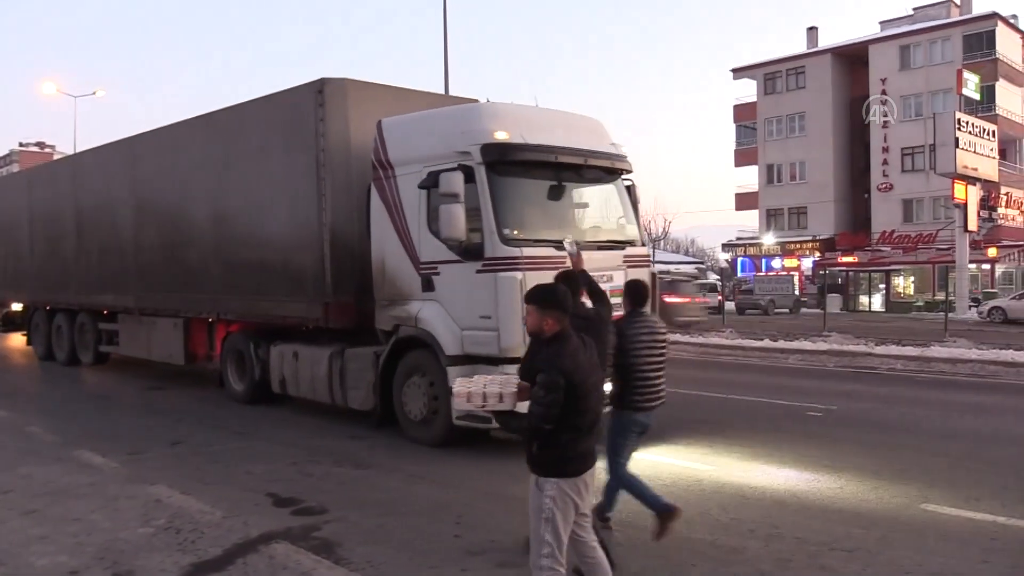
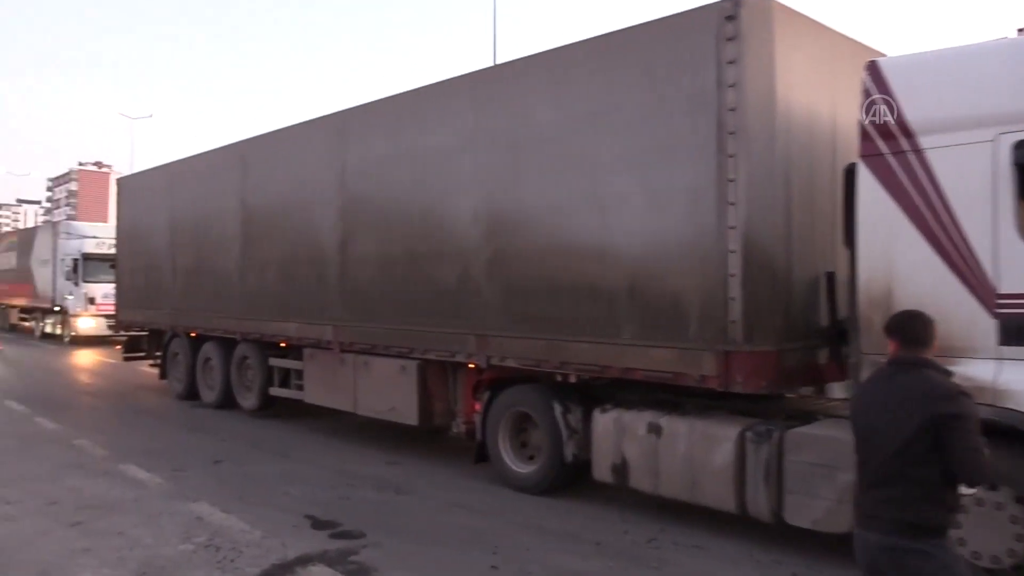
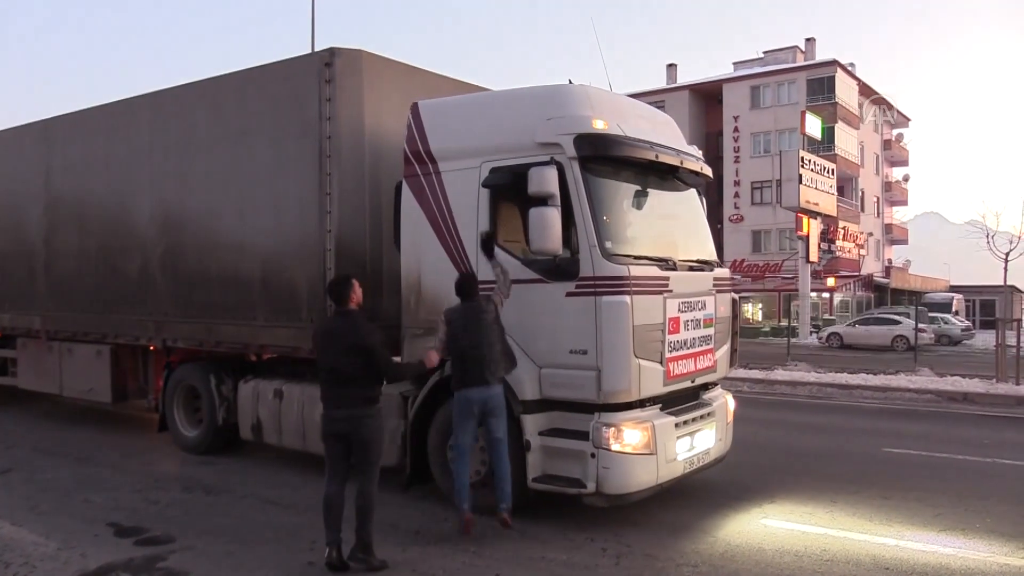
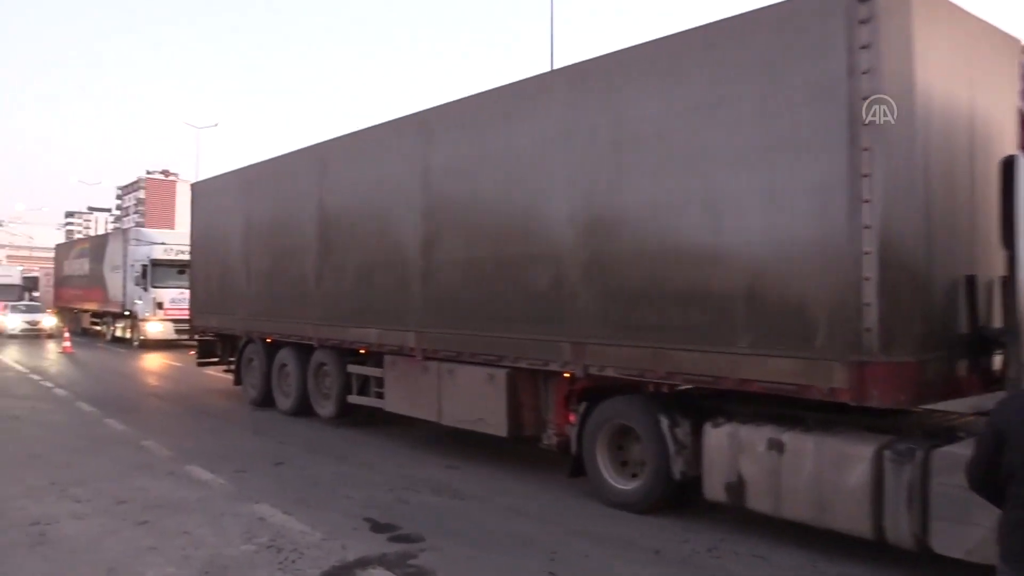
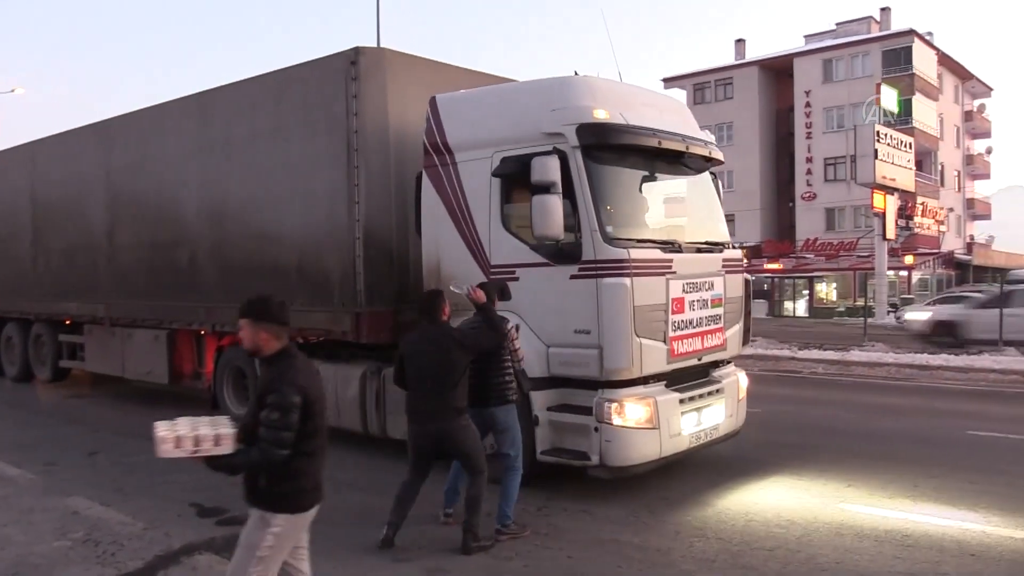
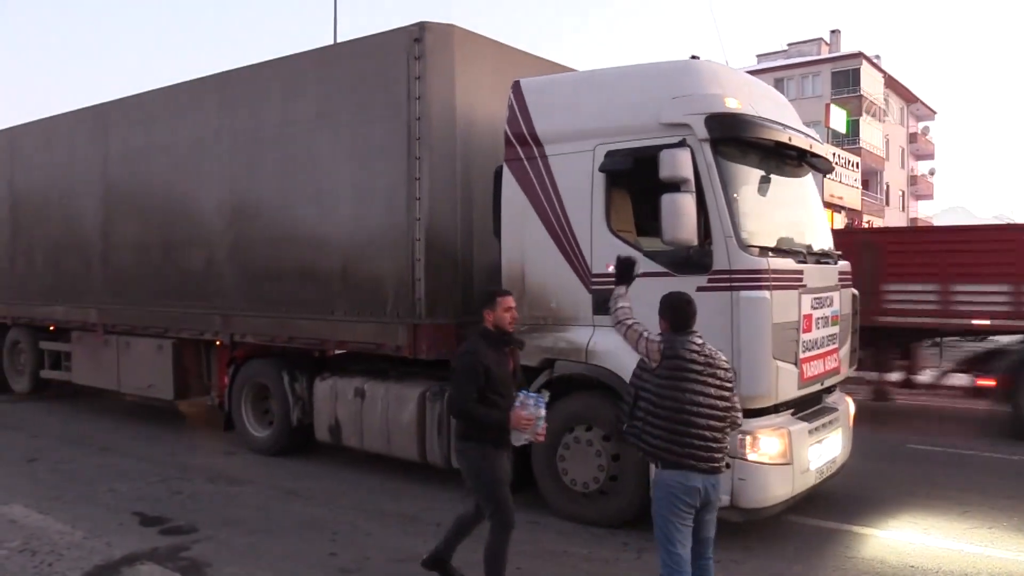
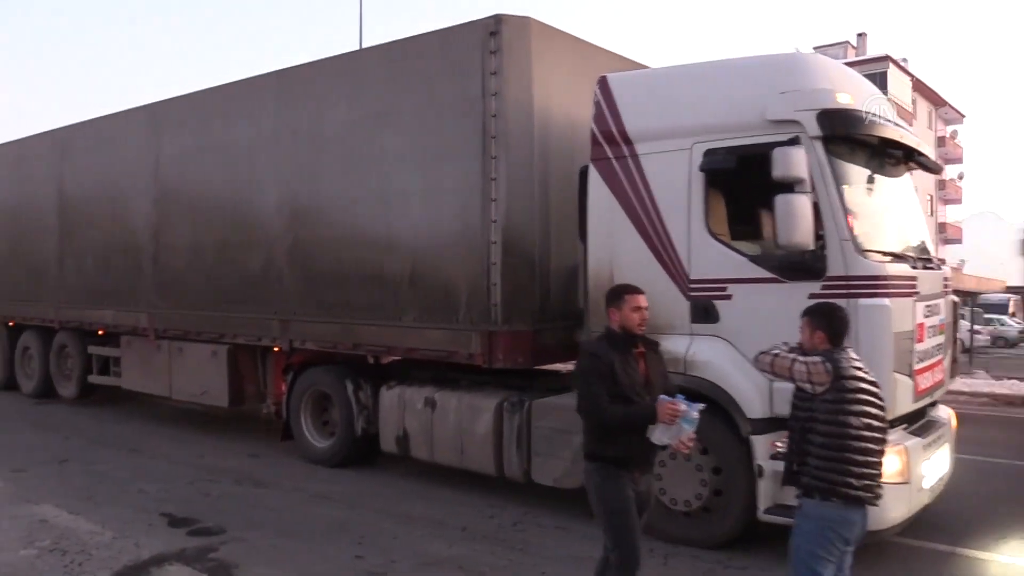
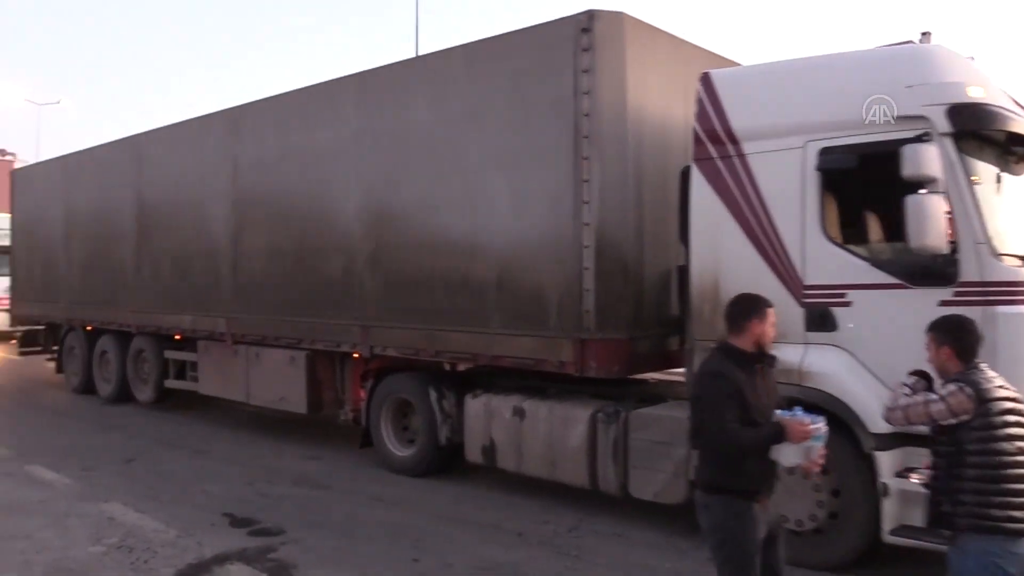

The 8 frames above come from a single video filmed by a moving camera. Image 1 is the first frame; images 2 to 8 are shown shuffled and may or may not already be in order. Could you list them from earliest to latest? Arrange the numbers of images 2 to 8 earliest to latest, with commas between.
5, 3, 6, 7, 8, 2, 4
